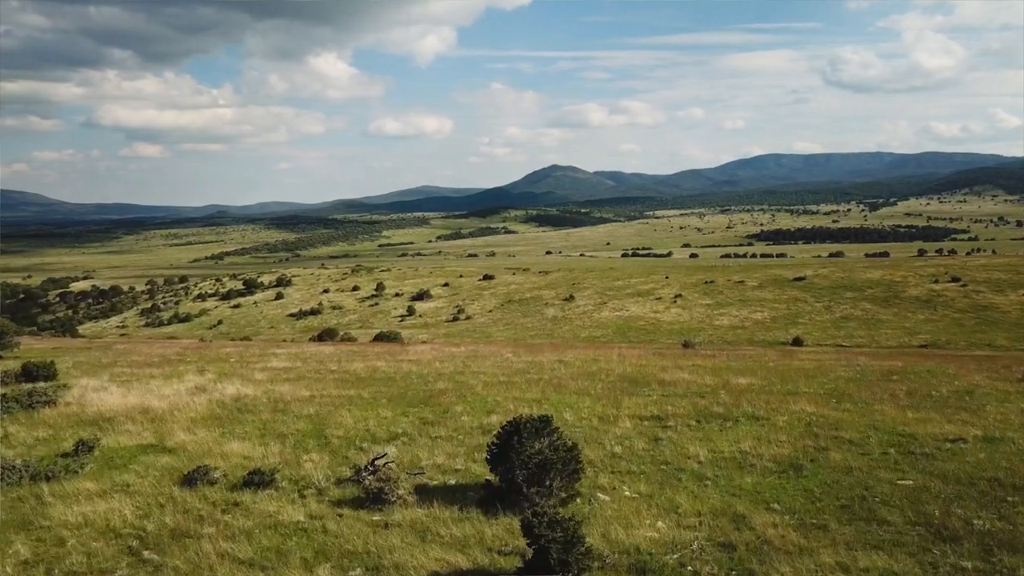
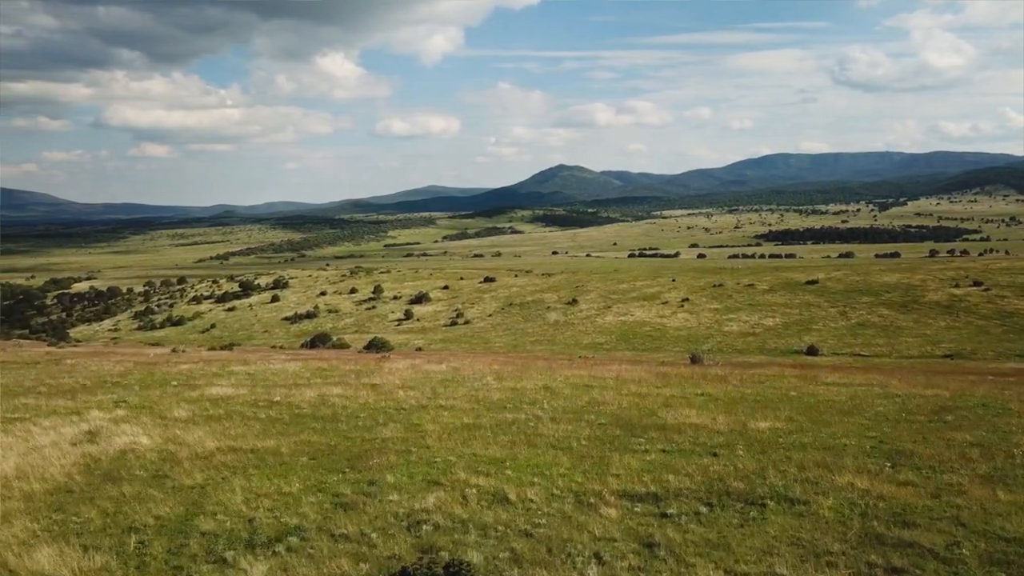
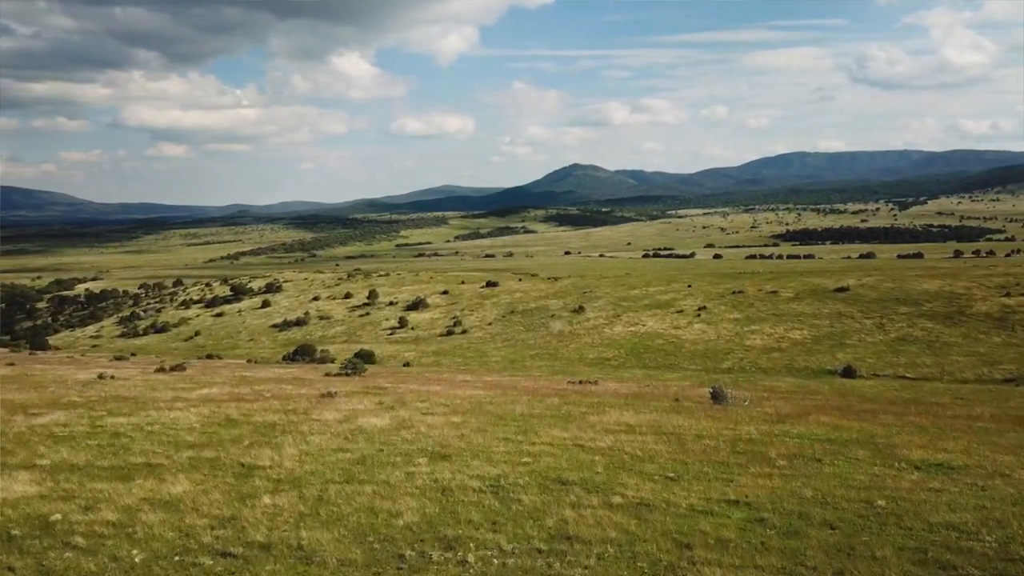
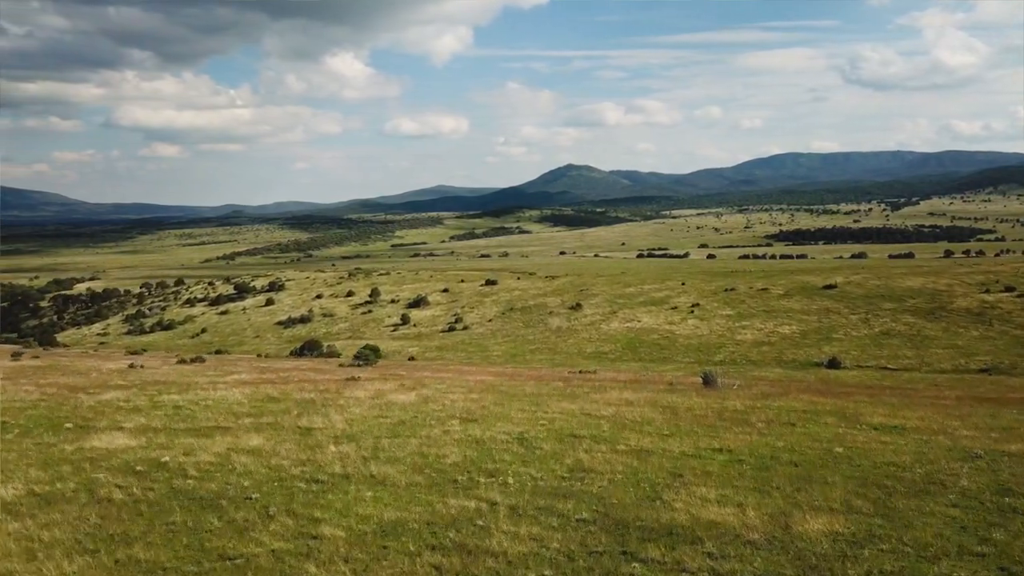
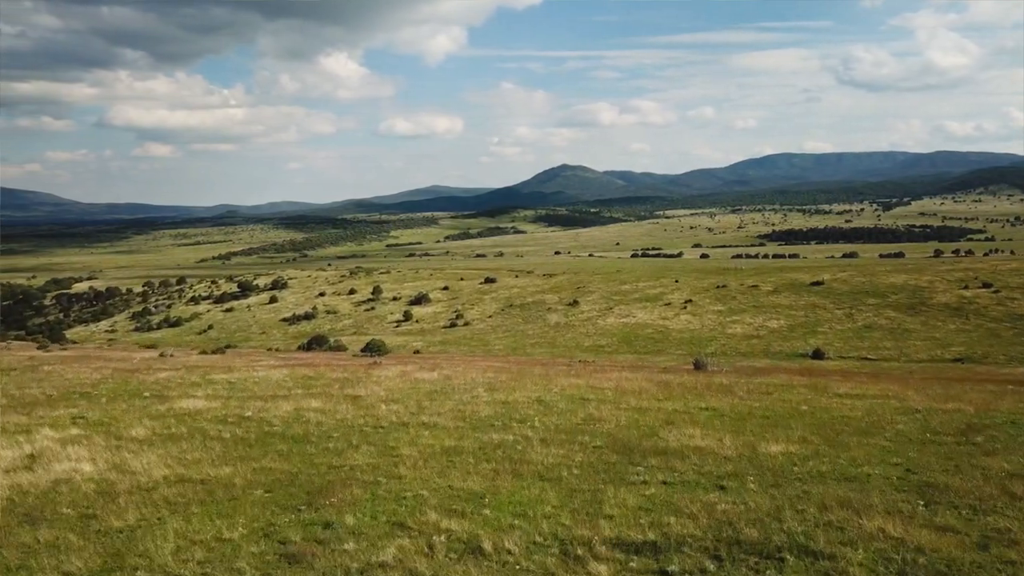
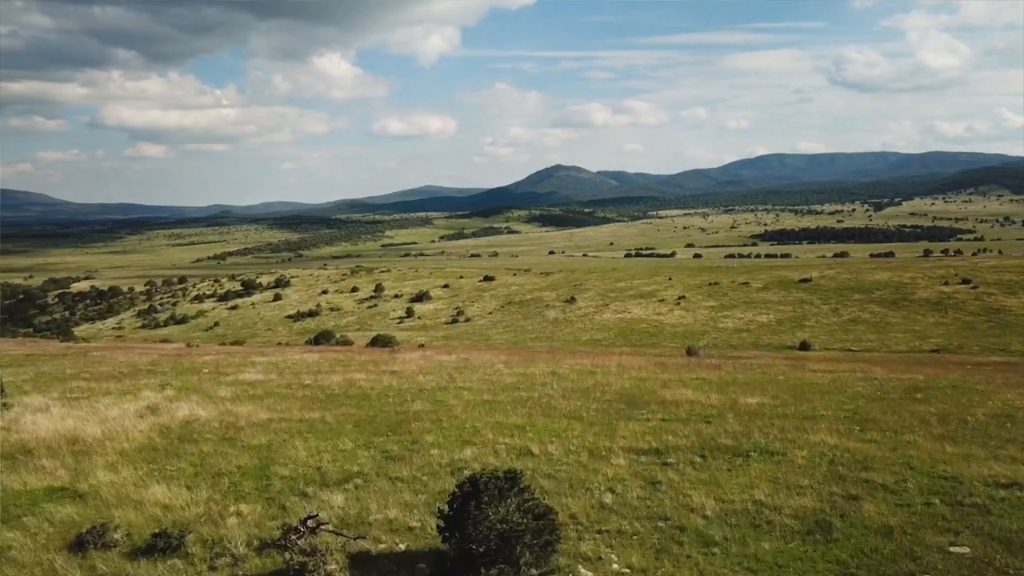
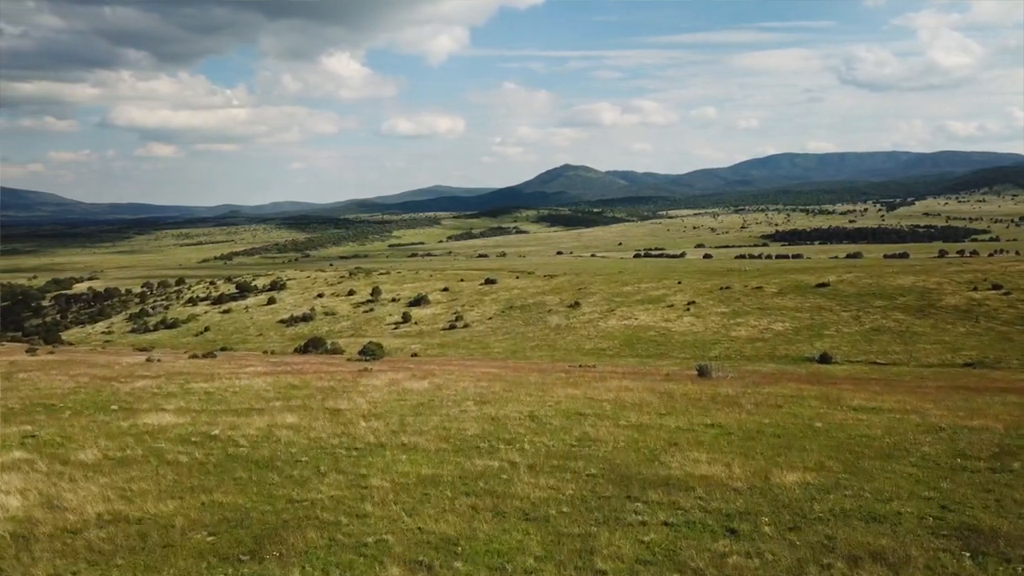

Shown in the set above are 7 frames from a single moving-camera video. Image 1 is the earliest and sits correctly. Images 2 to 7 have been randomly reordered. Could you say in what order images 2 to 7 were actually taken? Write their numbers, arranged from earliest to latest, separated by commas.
6, 2, 5, 7, 4, 3
